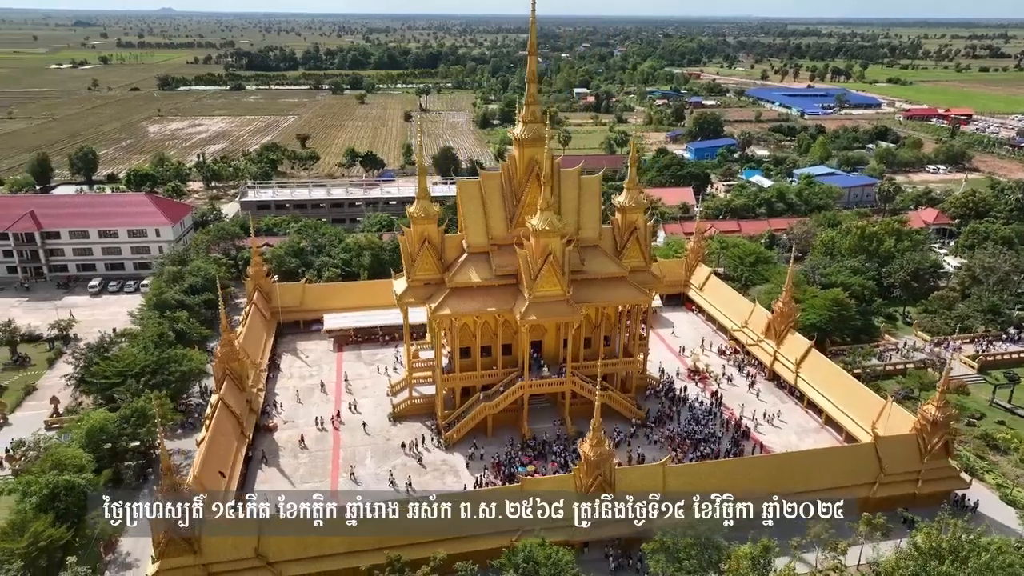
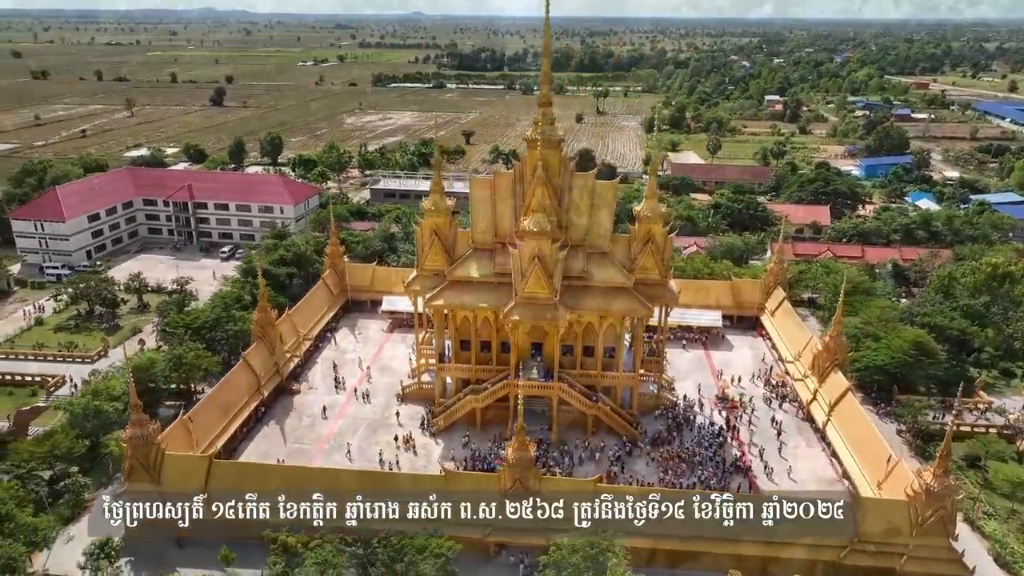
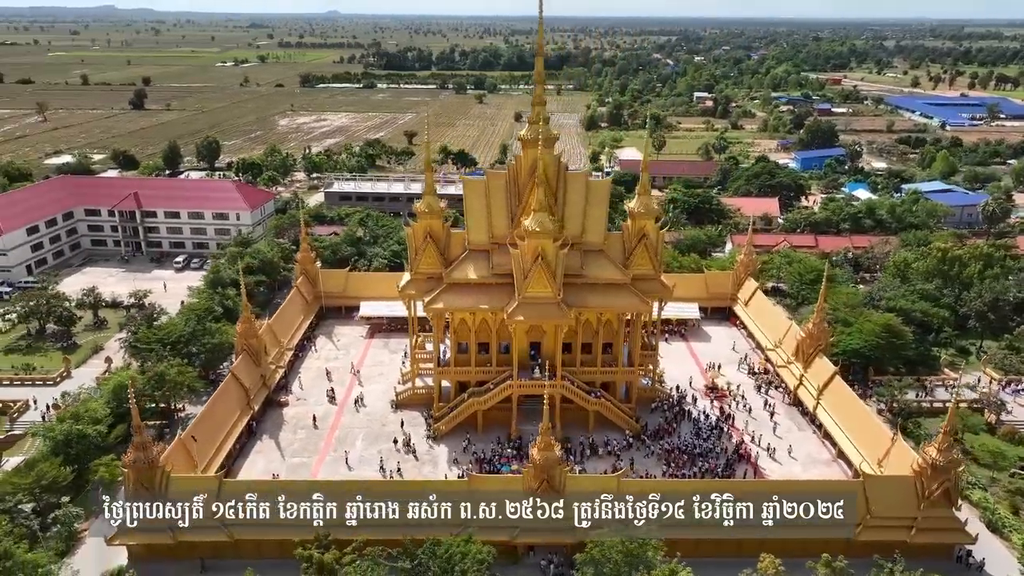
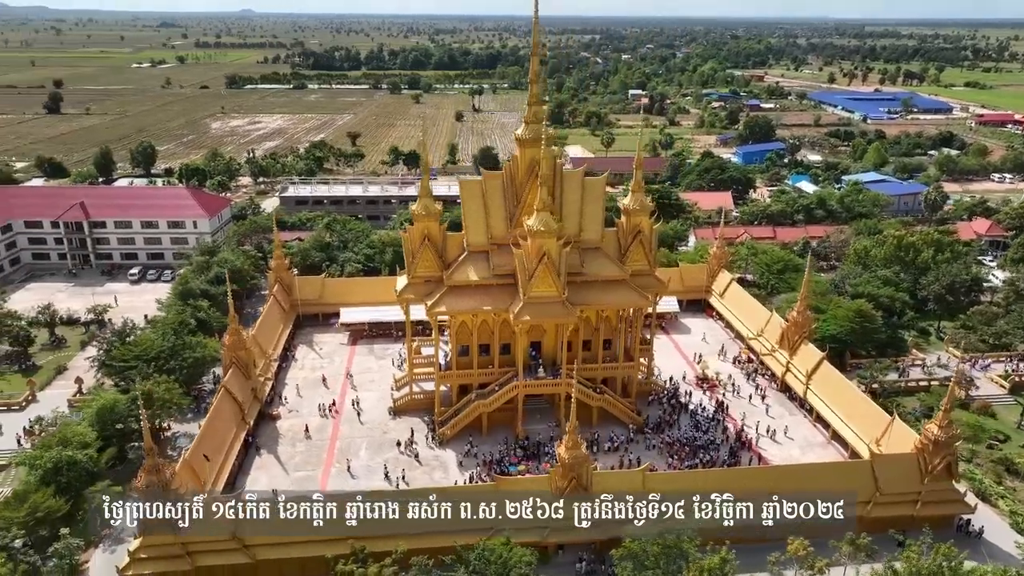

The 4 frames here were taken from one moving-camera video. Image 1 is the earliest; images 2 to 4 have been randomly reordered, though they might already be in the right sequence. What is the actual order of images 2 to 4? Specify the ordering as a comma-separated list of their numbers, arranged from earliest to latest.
4, 3, 2
